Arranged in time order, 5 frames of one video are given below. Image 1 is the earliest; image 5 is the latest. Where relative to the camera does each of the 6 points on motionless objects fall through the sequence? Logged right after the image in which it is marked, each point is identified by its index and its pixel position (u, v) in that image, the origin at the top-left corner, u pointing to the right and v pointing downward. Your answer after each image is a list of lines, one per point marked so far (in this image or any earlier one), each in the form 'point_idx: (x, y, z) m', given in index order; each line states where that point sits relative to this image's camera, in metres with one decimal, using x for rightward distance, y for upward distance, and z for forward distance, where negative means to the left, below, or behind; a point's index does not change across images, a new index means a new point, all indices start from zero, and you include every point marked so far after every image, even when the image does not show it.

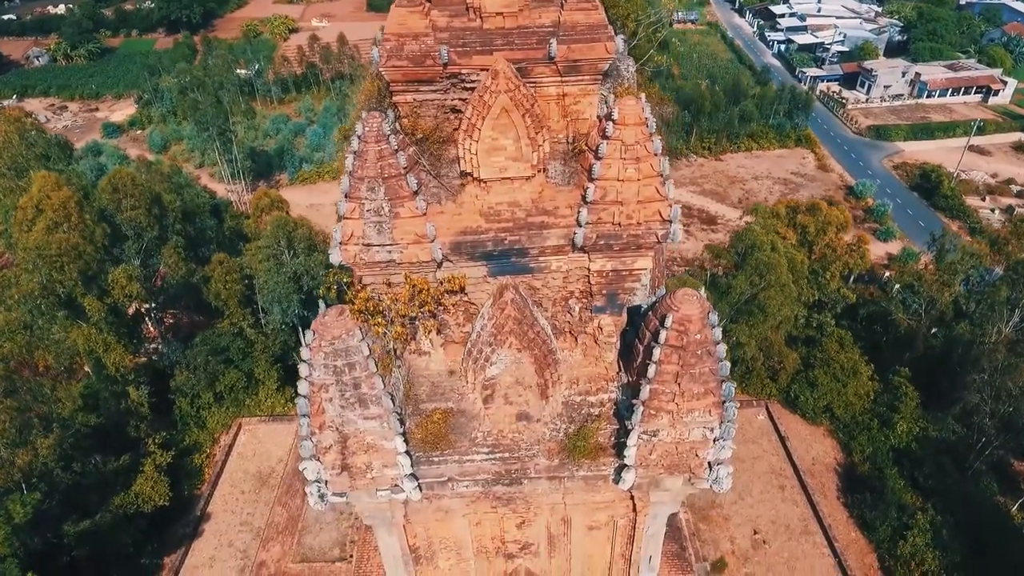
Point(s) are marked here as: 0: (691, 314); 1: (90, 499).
0: (+2.4, -0.4, +8.5) m
1: (-11.6, -5.7, +17.1) m
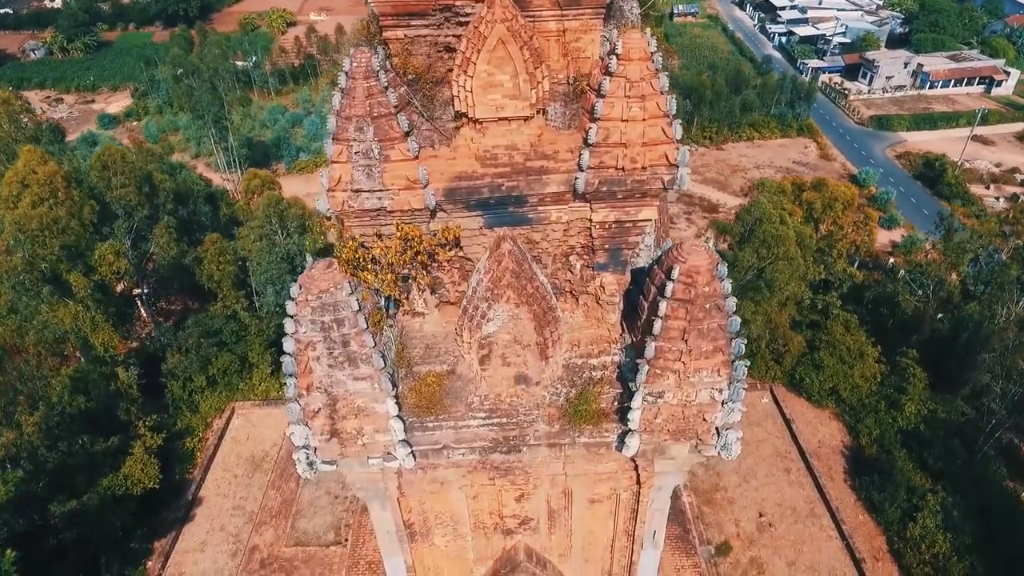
0: (+2.4, +0.3, +8.0) m
1: (-11.7, -5.1, +16.6) m
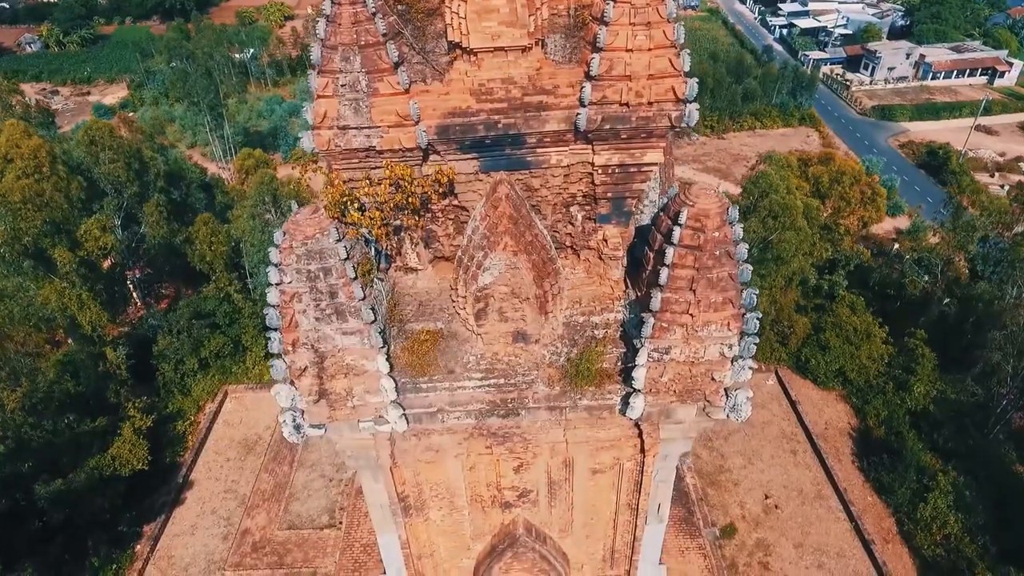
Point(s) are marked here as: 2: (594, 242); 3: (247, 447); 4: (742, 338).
0: (+2.4, +1.0, +7.5) m
1: (-11.7, -4.4, +16.1) m
2: (+1.2, +0.7, +9.0) m
3: (-8.2, -4.9, +19.3) m
4: (+3.1, -0.7, +8.3) m
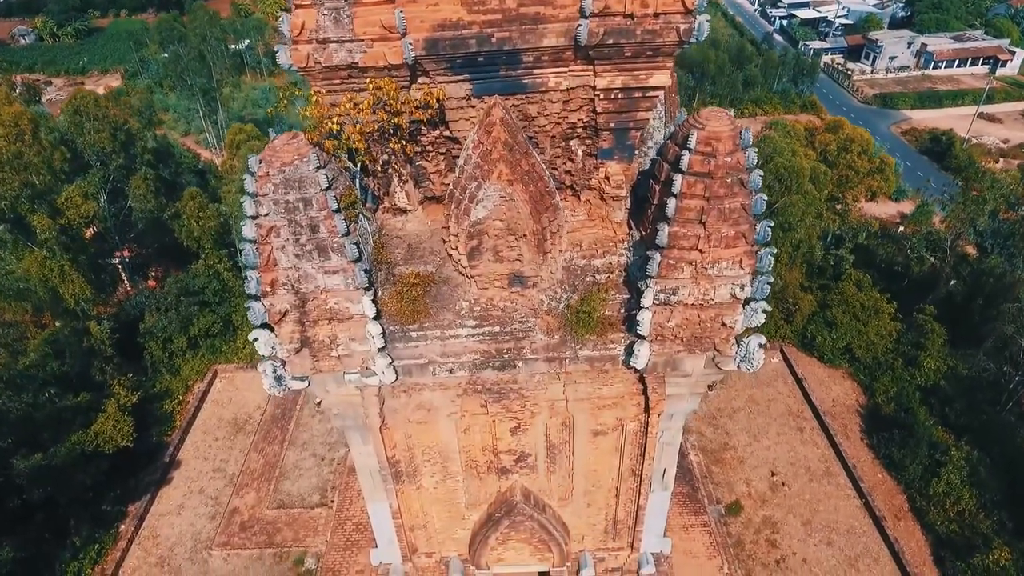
0: (+2.3, +1.7, +6.9) m
1: (-11.7, -3.7, +15.5) m
2: (+1.1, +1.5, +8.4) m
3: (-8.3, -4.2, +18.7) m
4: (+3.0, +0.1, +7.7) m
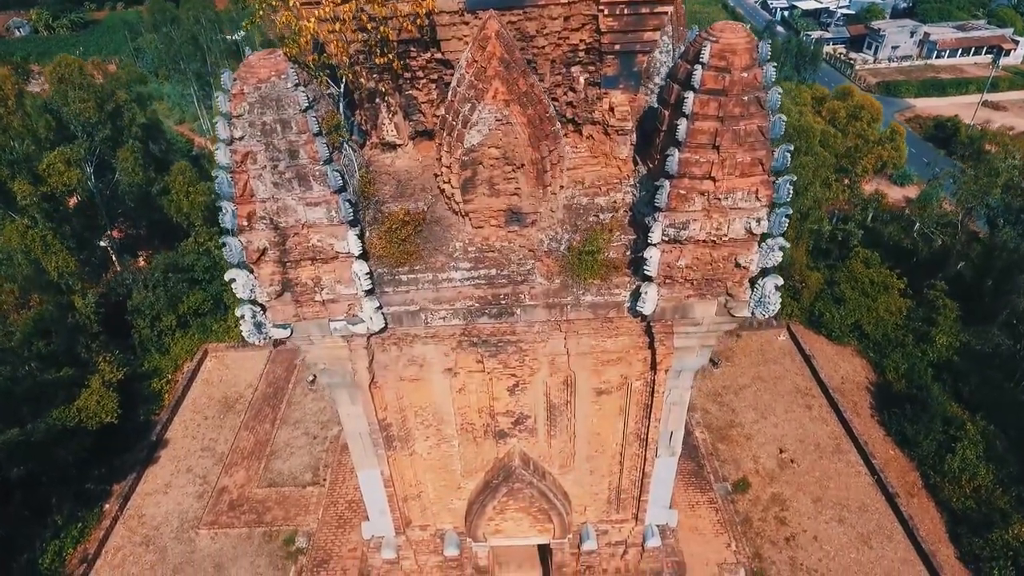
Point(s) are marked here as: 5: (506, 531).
0: (+2.3, +2.5, +6.3) m
1: (-11.8, -2.9, +15.0) m
2: (+1.1, +2.2, +7.8) m
3: (-8.3, -3.4, +18.1) m
4: (+3.0, +0.9, +7.1) m
5: (-0.1, -4.2, +10.7) m
